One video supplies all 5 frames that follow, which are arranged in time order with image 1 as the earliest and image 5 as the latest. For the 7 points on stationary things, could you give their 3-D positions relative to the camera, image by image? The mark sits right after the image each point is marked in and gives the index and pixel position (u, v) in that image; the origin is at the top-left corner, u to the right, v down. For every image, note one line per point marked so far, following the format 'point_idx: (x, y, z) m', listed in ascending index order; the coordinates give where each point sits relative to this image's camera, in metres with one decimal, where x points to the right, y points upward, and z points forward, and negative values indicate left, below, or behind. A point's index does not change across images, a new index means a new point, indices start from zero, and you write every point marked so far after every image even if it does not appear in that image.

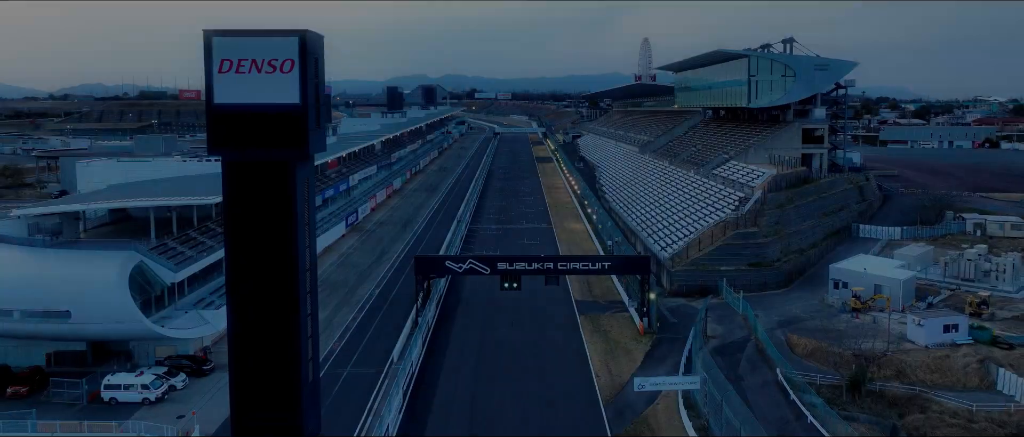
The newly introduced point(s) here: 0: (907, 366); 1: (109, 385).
0: (+10.9, -4.1, +19.8) m
1: (-10.3, -4.3, +18.4) m
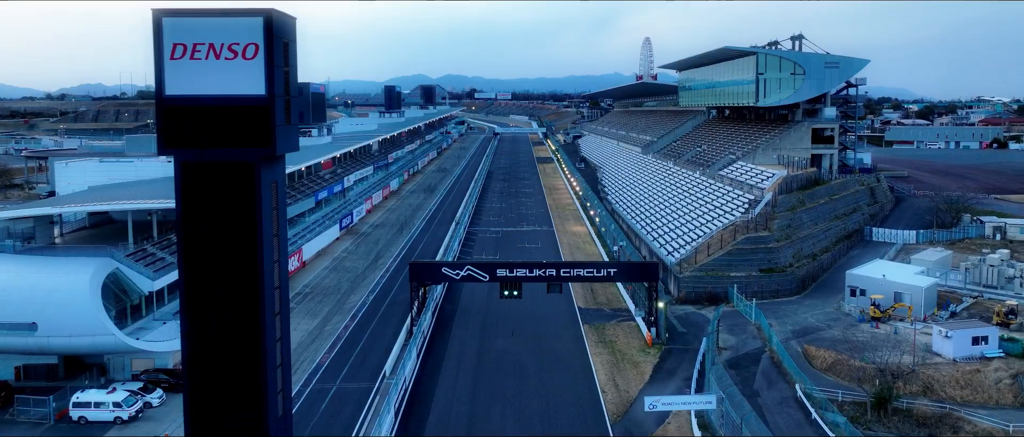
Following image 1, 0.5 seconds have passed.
0: (+10.9, -4.2, +18.5) m
1: (-10.3, -4.4, +17.1) m
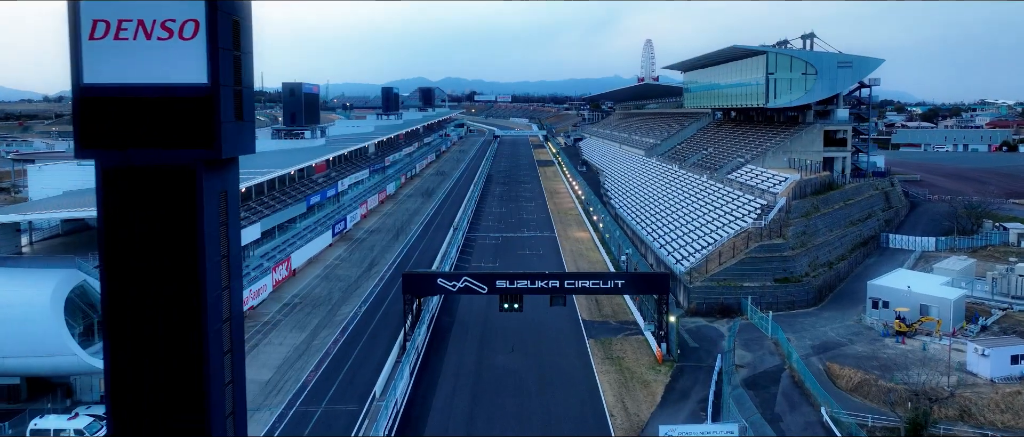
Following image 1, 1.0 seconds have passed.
0: (+10.9, -4.4, +16.9) m
1: (-10.3, -4.6, +15.6) m
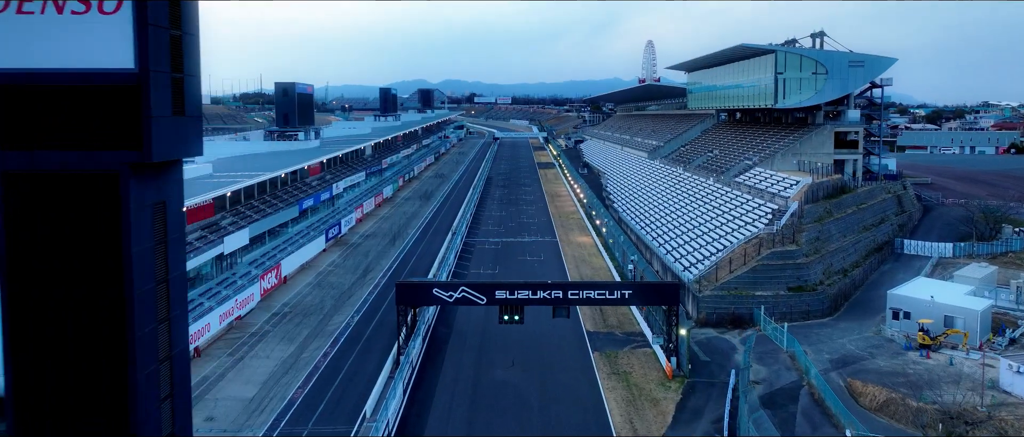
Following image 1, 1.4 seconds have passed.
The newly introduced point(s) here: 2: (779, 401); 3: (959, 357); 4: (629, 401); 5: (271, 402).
0: (+10.9, -4.6, +15.7) m
1: (-10.3, -4.7, +14.3) m
2: (+6.7, -4.6, +18.0) m
3: (+12.4, -3.8, +20.0) m
4: (+3.0, -4.6, +18.3) m
5: (-6.2, -4.7, +18.4) m
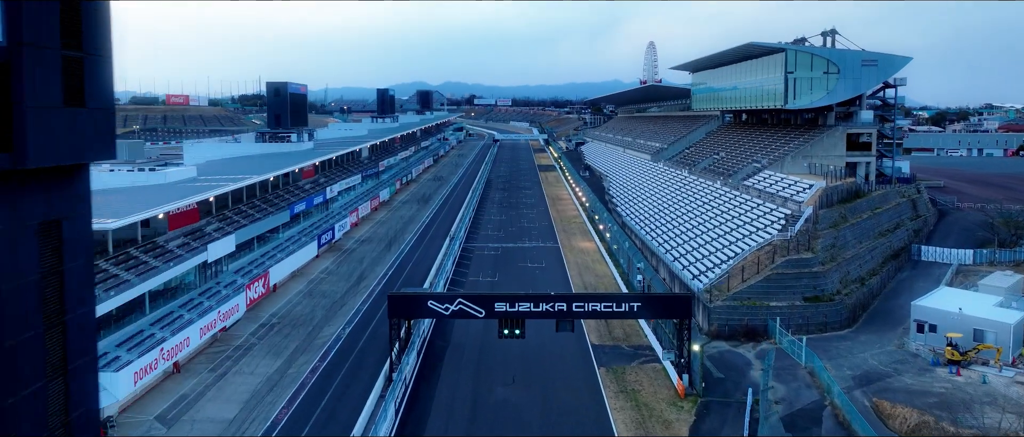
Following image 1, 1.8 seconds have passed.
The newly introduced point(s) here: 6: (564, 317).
0: (+10.9, -4.7, +14.4) m
1: (-10.3, -4.9, +13.0) m
2: (+6.7, -4.8, +16.6) m
3: (+12.4, -4.0, +18.7) m
4: (+3.0, -4.8, +16.9) m
5: (-6.2, -4.9, +17.1) m
6: (+1.3, -2.5, +18.5) m
